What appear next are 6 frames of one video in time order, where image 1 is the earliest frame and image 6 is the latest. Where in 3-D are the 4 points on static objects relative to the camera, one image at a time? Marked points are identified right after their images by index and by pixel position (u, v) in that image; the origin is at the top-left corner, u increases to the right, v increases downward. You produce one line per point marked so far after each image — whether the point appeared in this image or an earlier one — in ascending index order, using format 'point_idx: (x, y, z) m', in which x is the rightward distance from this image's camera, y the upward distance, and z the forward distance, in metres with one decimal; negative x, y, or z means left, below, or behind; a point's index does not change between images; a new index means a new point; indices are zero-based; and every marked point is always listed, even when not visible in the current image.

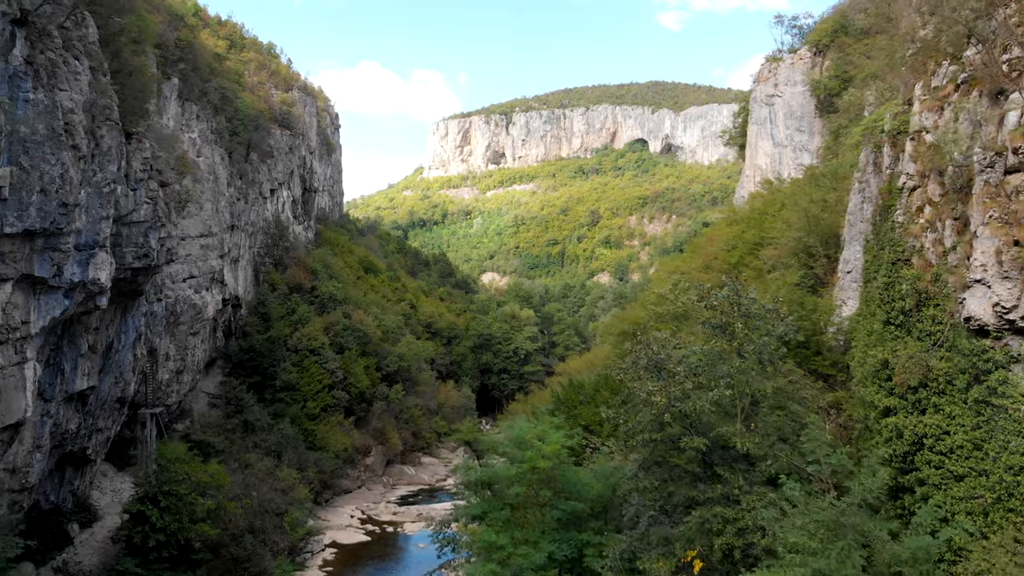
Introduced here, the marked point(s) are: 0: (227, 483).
0: (-8.5, -5.9, +19.2) m
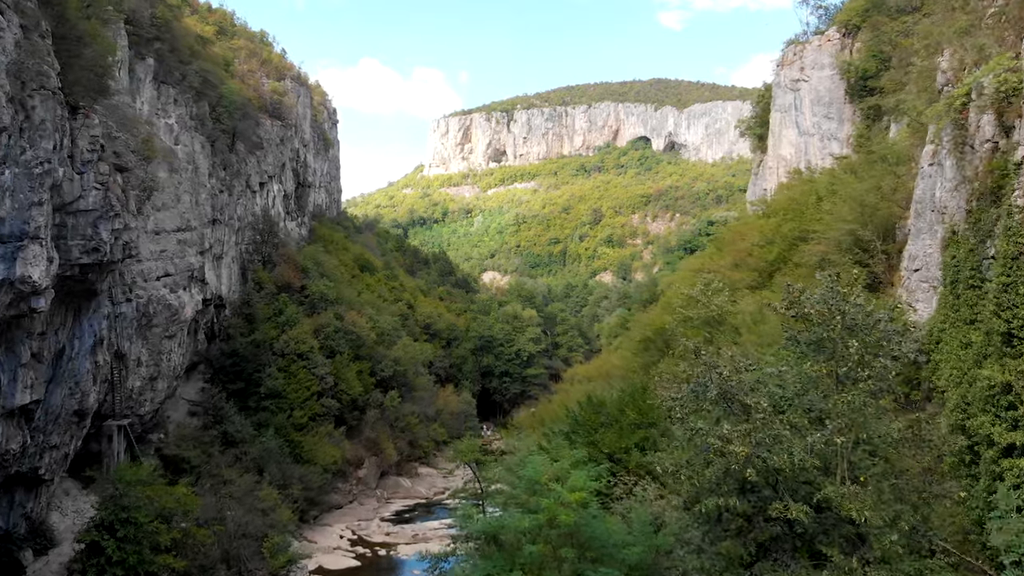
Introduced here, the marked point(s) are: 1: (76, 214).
0: (-8.4, -5.8, +17.1) m
1: (-8.9, +1.5, +13.1) m
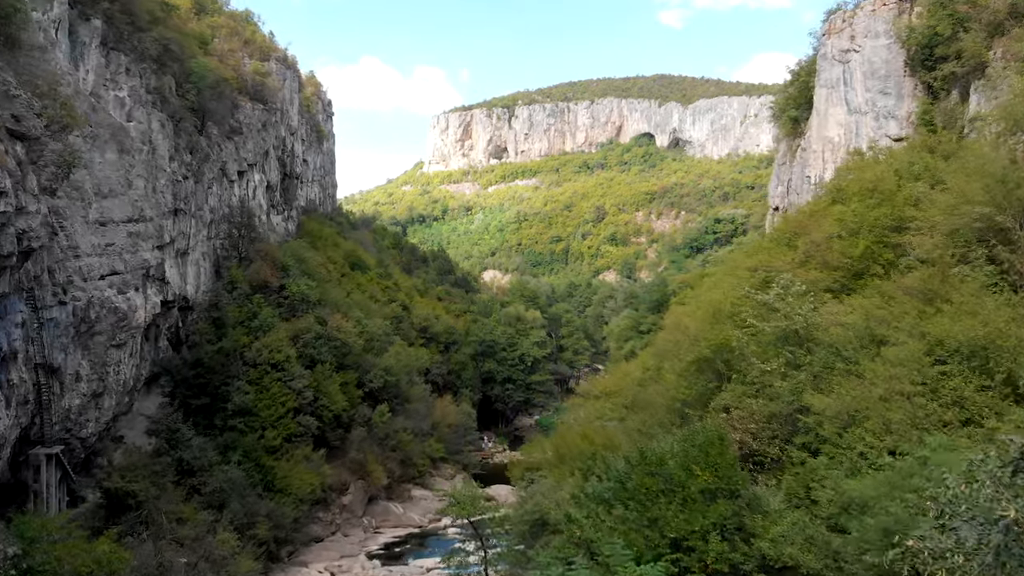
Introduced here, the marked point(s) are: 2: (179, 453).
0: (-8.2, -5.9, +13.7) m
1: (-8.6, +1.5, +9.6) m
2: (-10.1, -5.0, +19.3) m
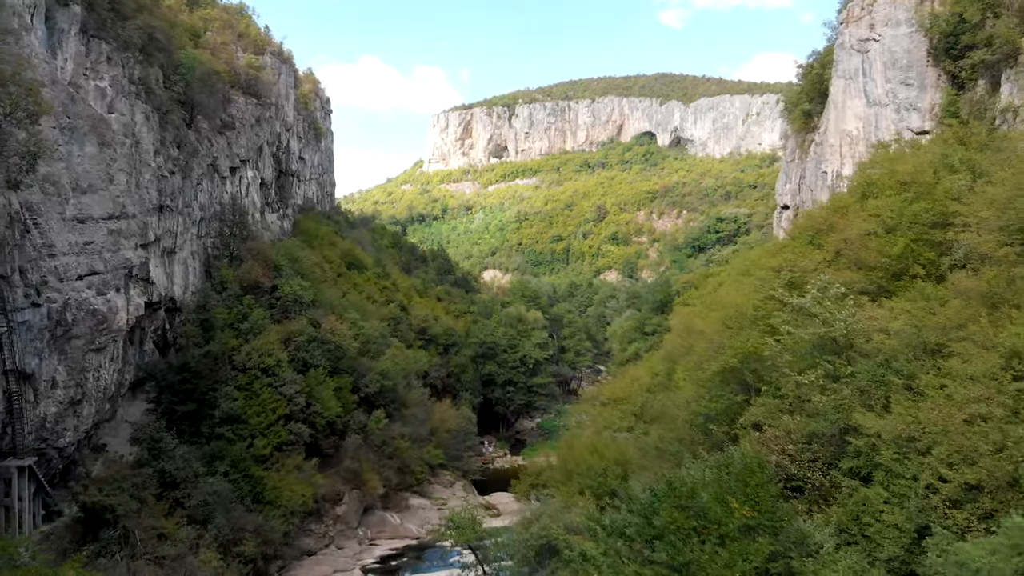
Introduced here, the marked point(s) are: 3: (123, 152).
0: (-8.1, -5.9, +12.6) m
1: (-8.6, +1.4, +8.6) m
2: (-10.0, -5.0, +18.2) m
3: (-11.9, +4.2, +19.7) m
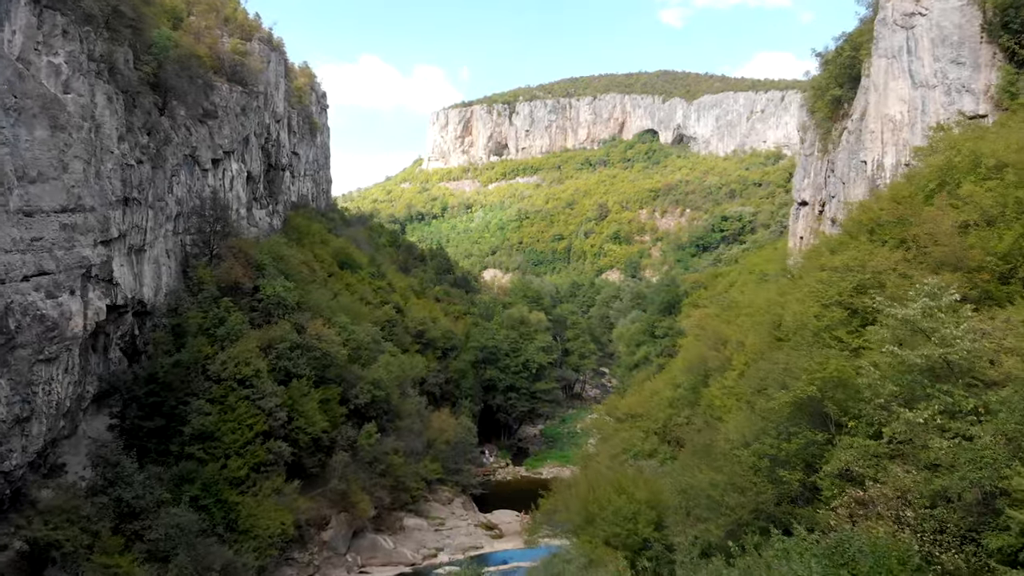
0: (-8.0, -6.0, +10.4) m
1: (-8.4, +1.4, +6.3) m
2: (-9.8, -5.0, +16.0) m
3: (-11.8, +4.1, +17.5) m
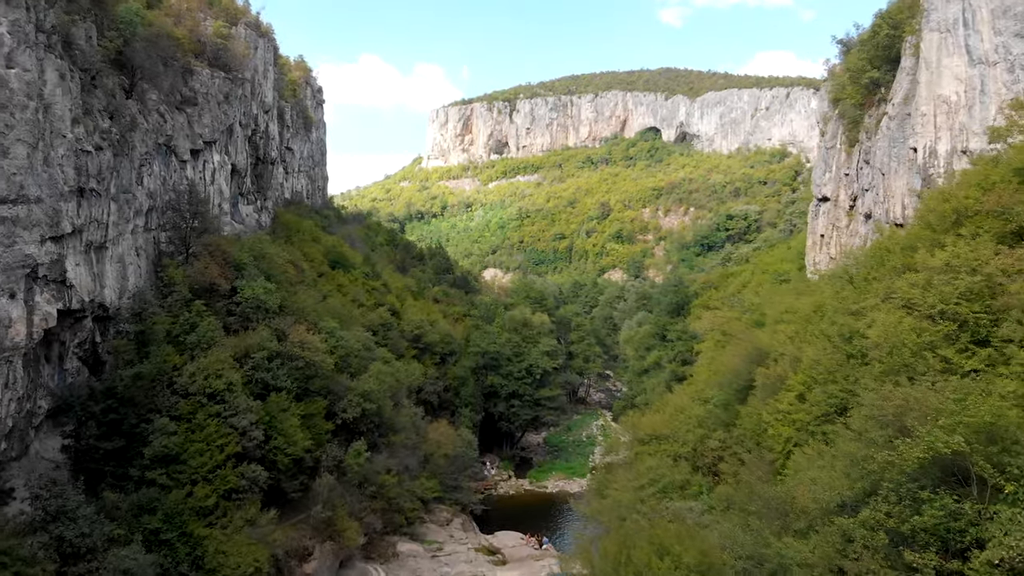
0: (-7.8, -6.0, +8.2) m
1: (-8.2, +1.3, +4.1) m
2: (-9.7, -5.1, +13.8) m
3: (-11.6, +4.1, +15.2) m
